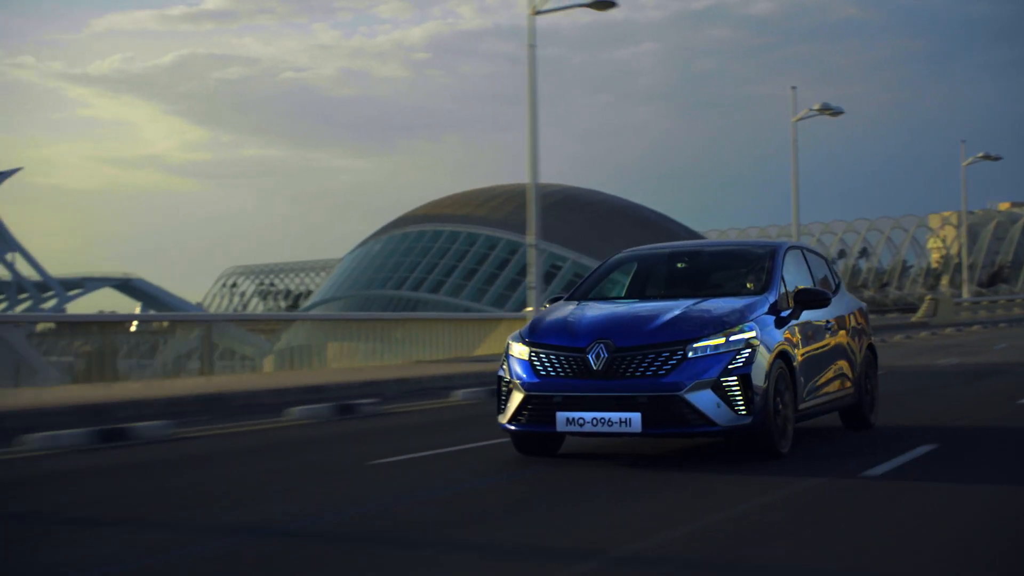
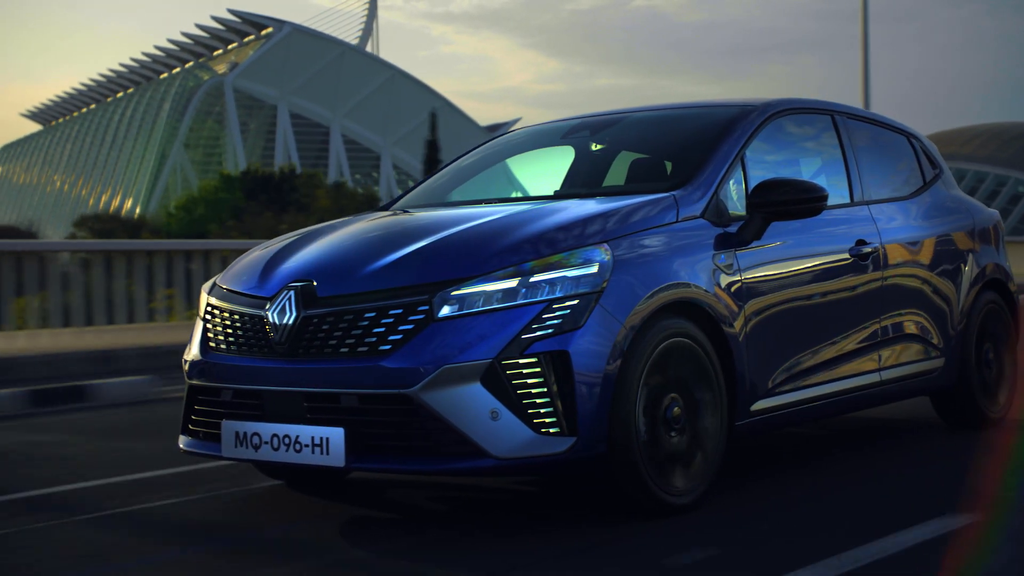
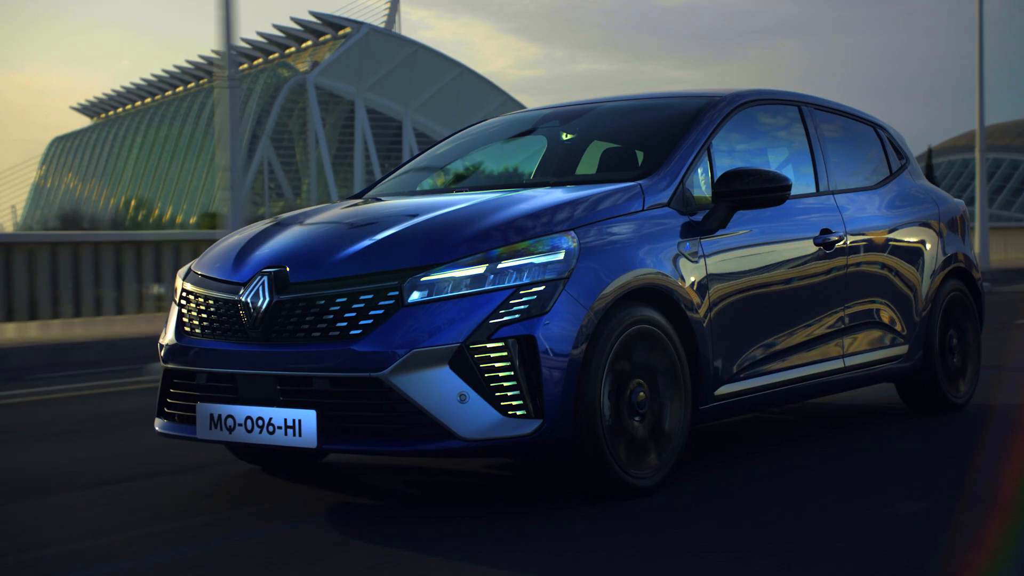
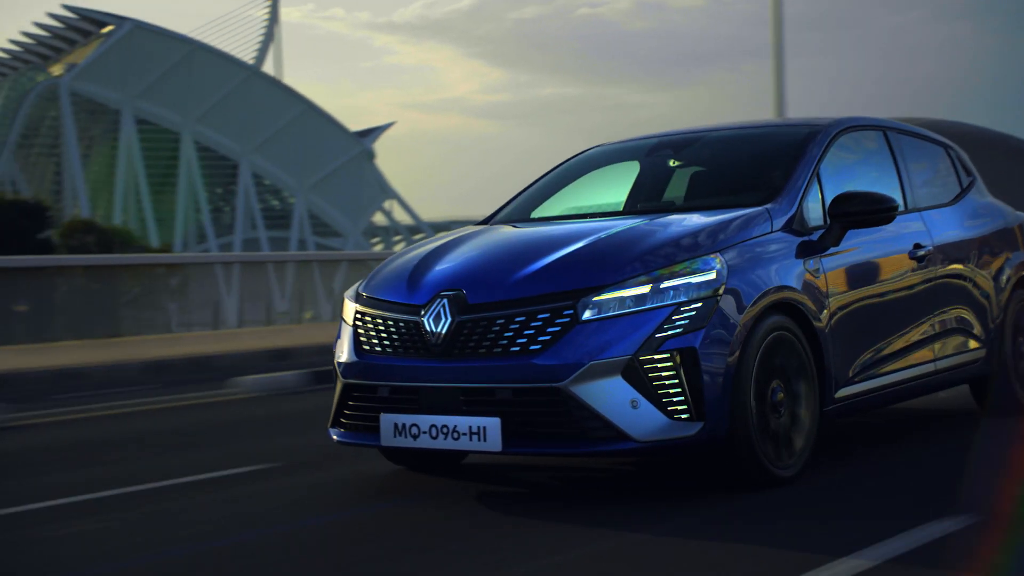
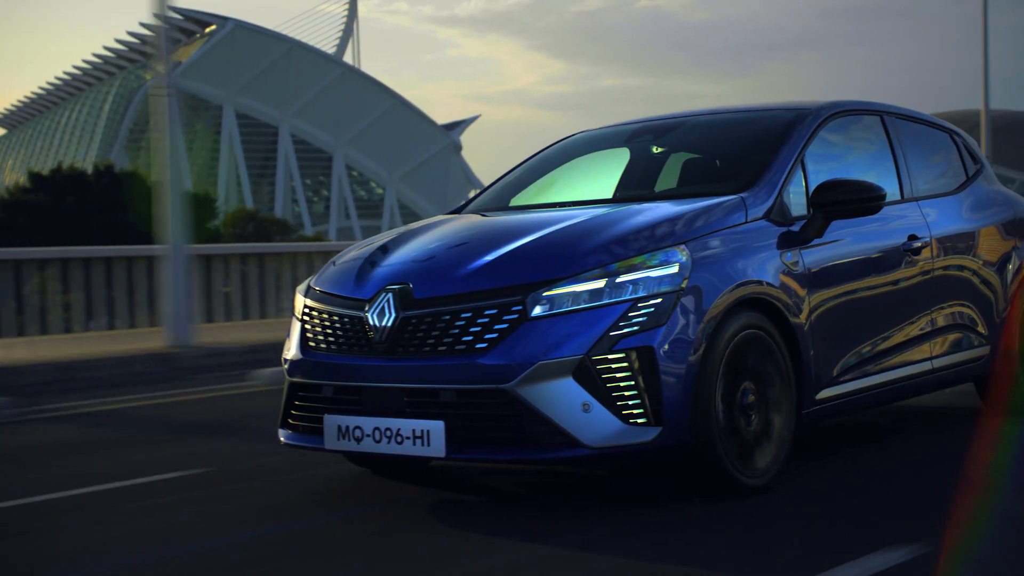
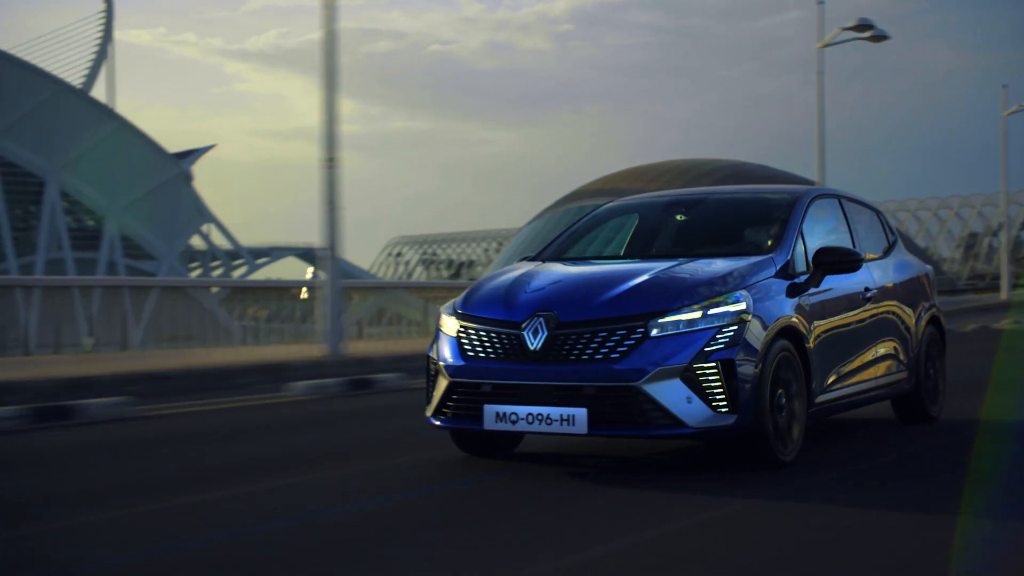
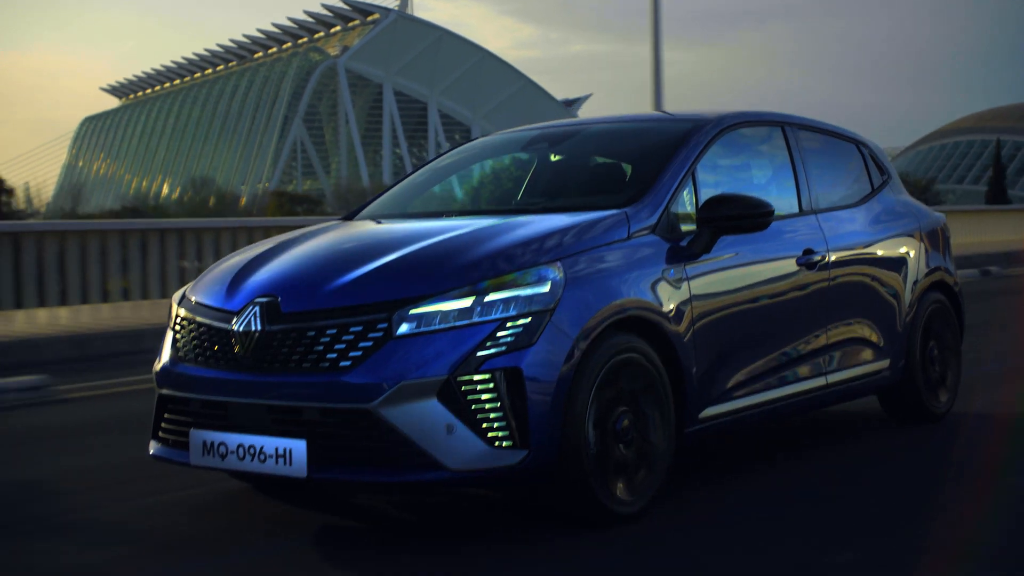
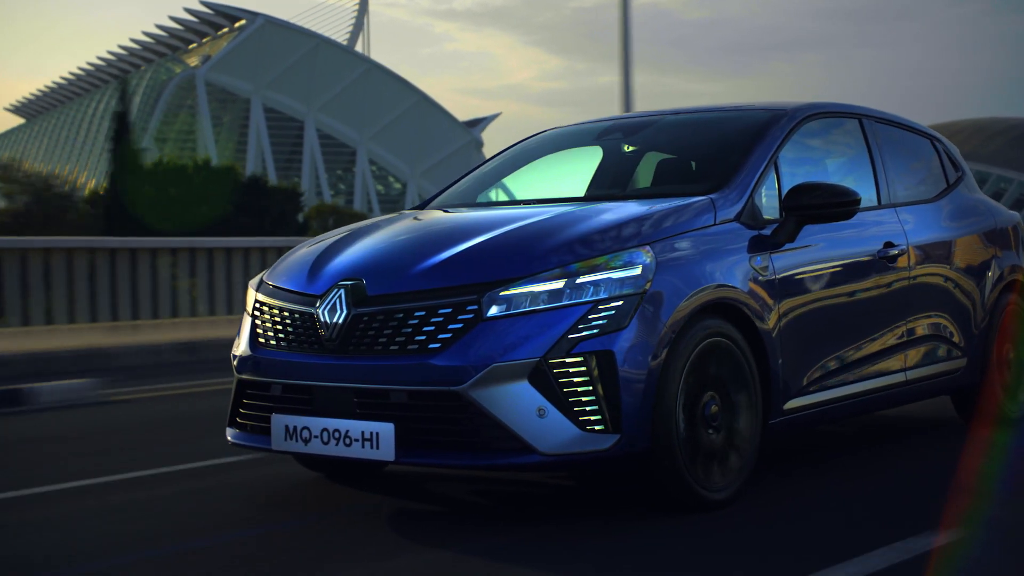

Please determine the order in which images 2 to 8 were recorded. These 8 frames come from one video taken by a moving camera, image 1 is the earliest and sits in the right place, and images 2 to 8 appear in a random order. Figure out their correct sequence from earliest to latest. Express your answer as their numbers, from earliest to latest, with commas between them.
6, 4, 5, 8, 2, 3, 7
